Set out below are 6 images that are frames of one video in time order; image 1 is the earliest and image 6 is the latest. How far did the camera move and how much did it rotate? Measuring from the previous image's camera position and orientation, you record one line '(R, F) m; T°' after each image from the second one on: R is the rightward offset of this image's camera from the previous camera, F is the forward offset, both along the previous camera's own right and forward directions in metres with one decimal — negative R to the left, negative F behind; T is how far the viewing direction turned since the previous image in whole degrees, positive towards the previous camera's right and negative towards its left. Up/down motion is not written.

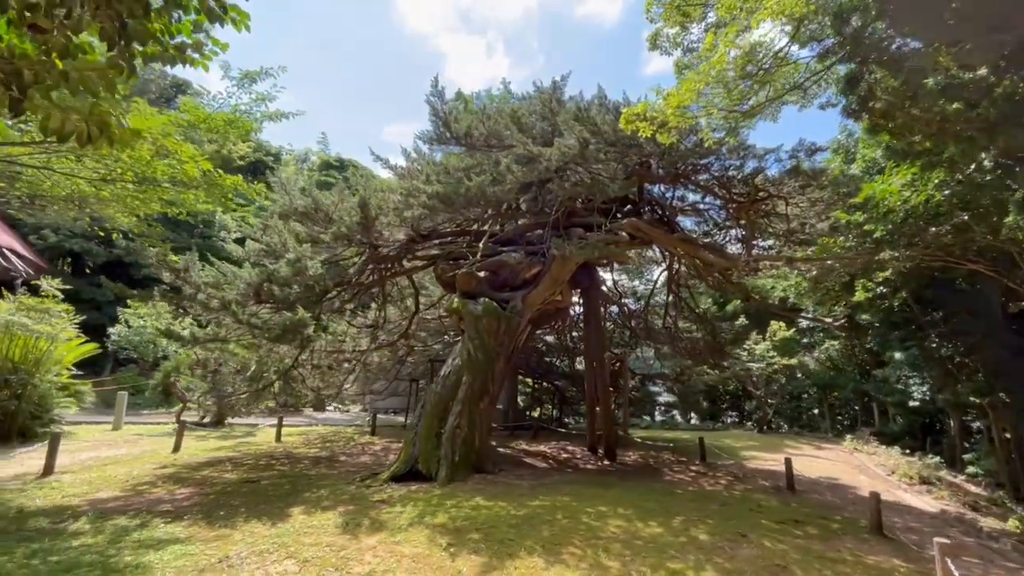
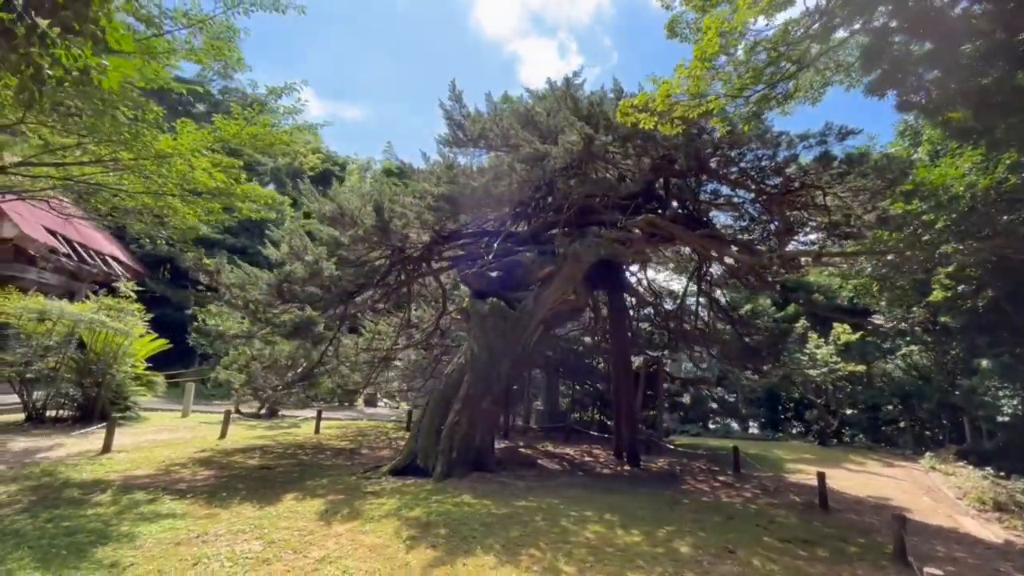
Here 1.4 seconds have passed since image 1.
(+1.1, +0.1) m; -9°
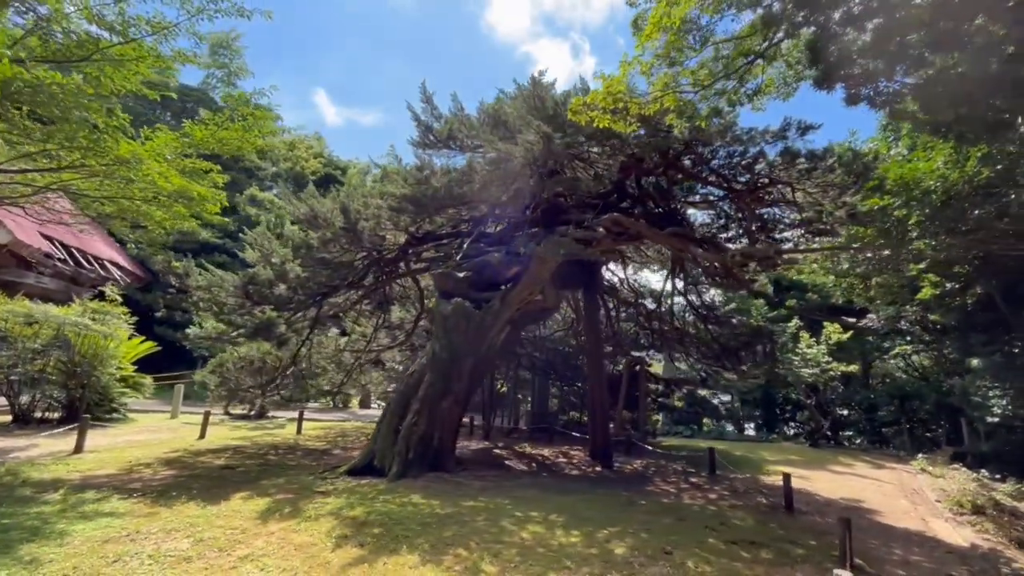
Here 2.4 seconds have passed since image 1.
(+0.8, 0.0) m; -2°
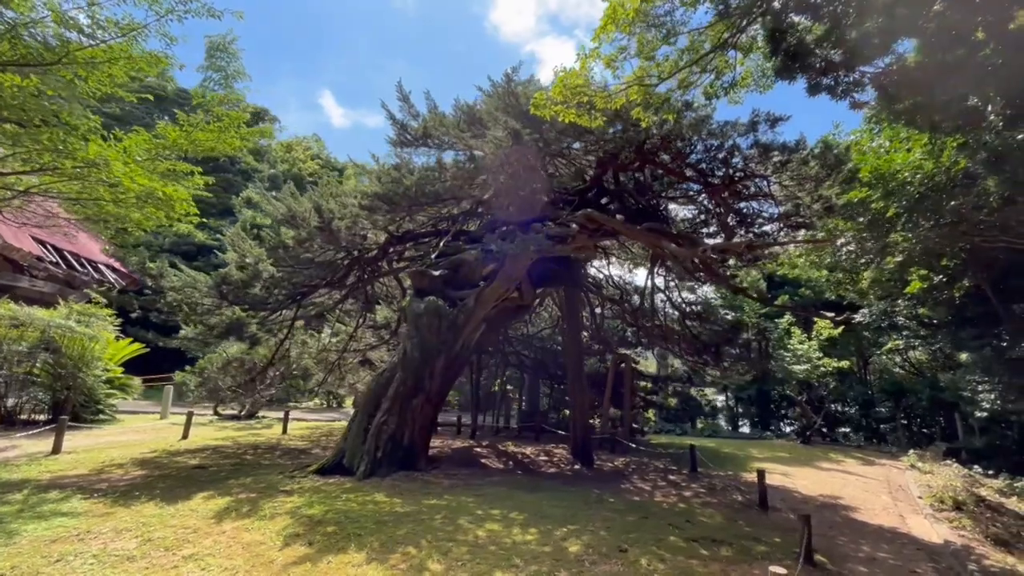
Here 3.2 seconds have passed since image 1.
(+0.6, +0.1) m; -1°
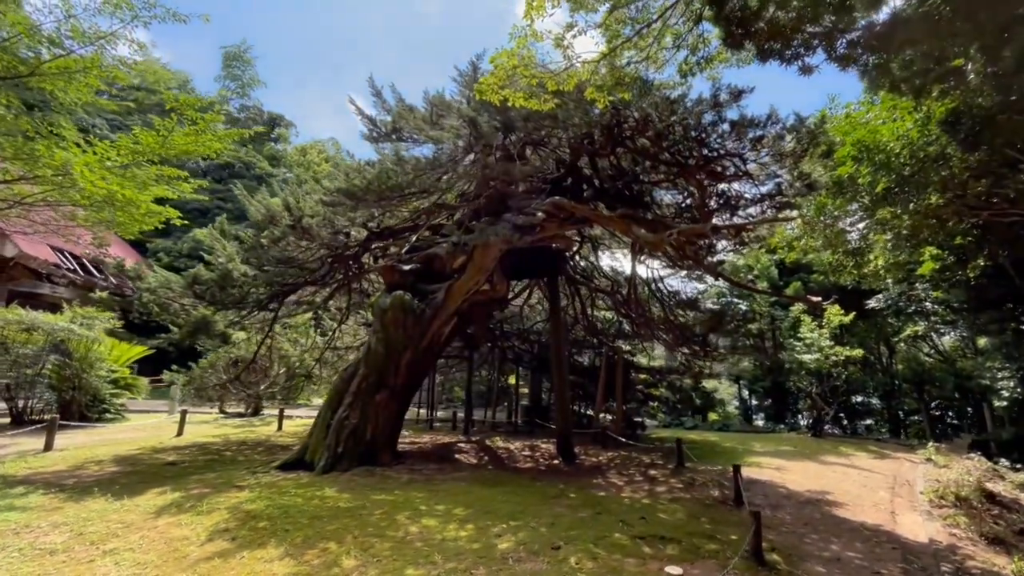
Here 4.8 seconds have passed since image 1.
(+1.1, +0.2) m; -4°
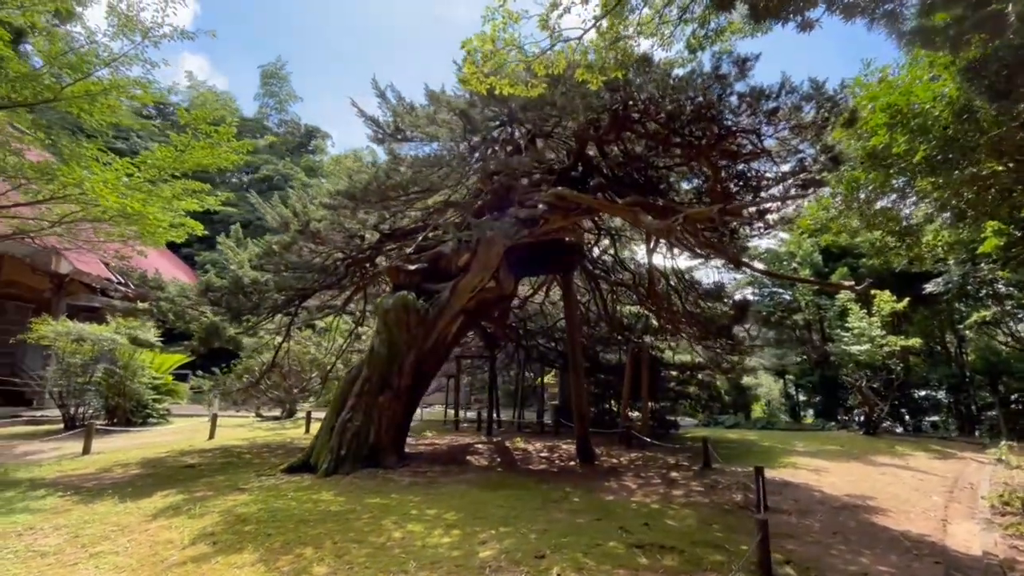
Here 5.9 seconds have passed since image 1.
(+0.7, +0.3) m; -6°
